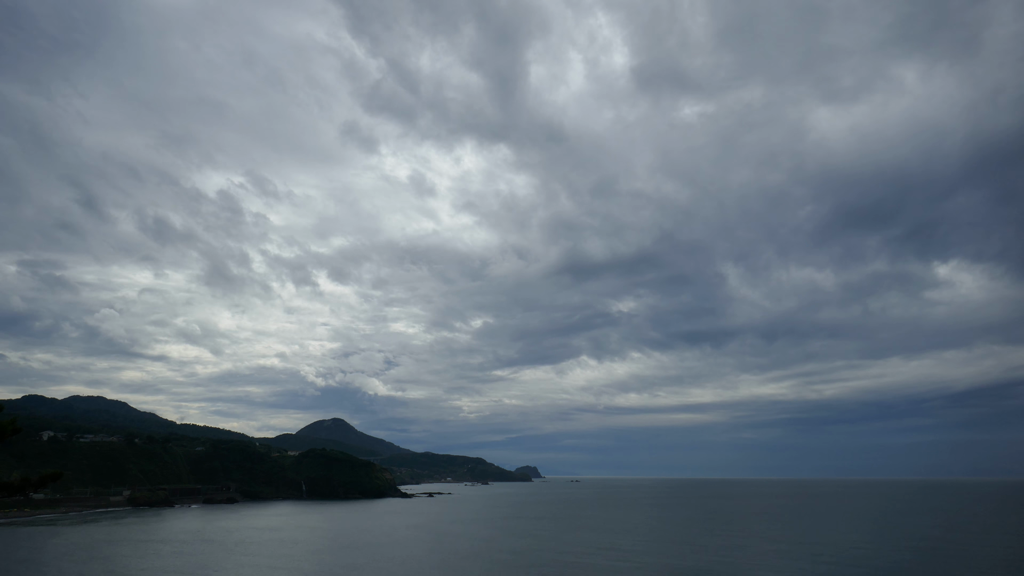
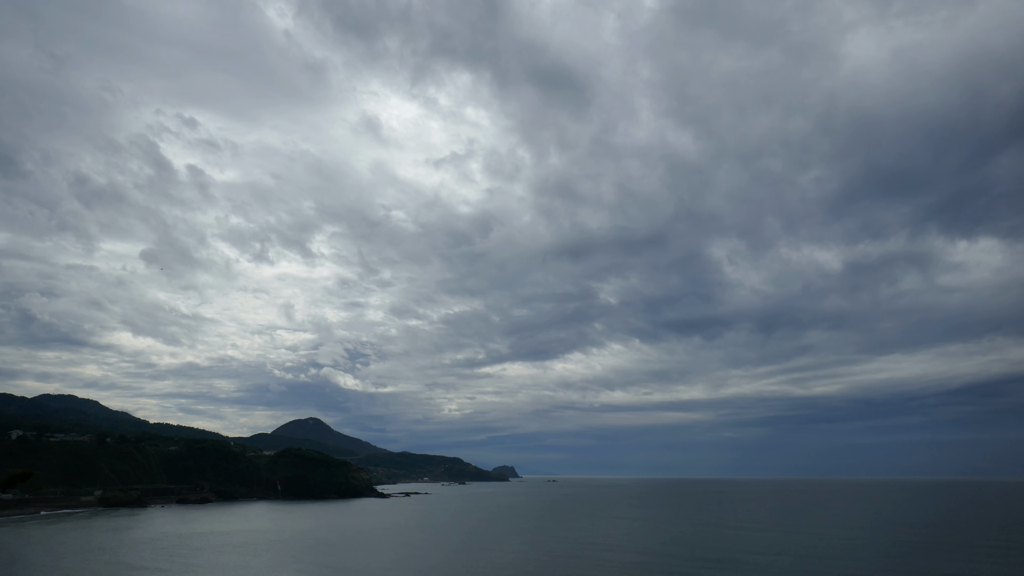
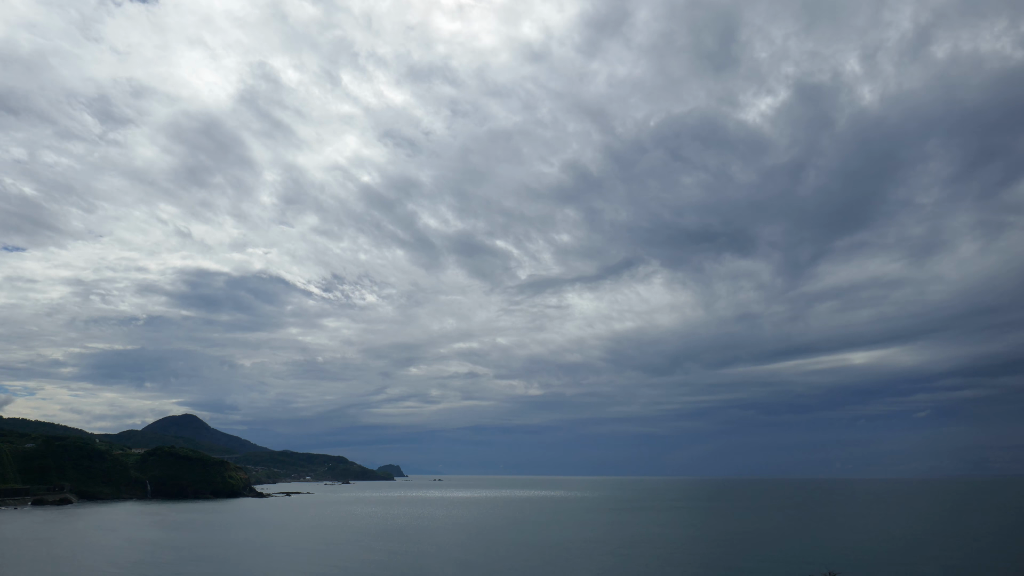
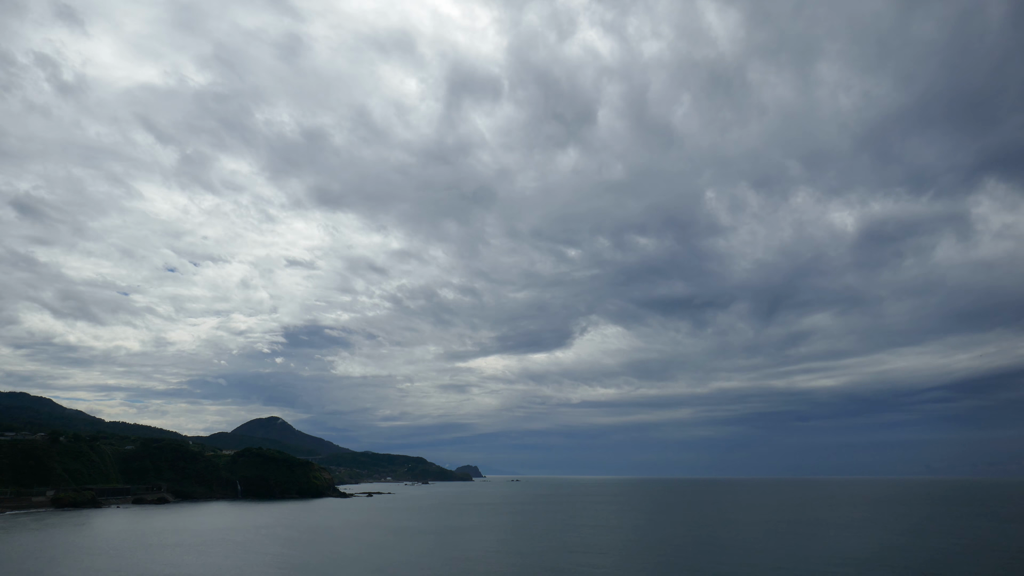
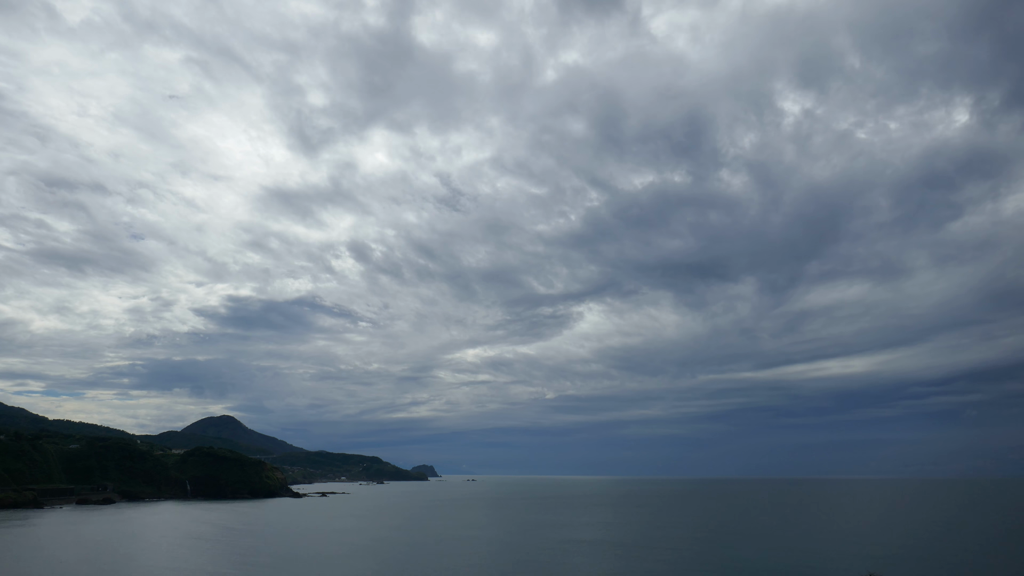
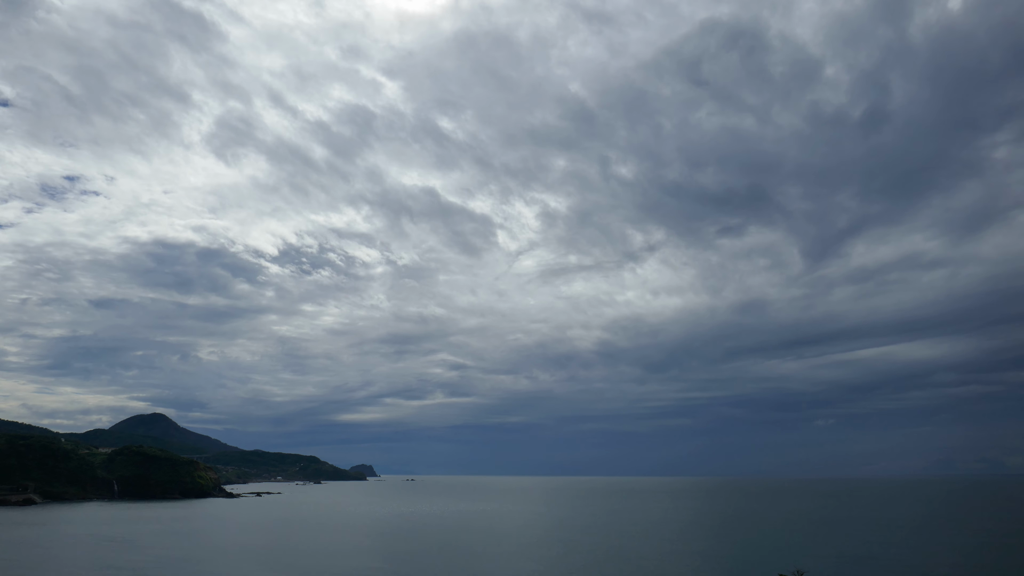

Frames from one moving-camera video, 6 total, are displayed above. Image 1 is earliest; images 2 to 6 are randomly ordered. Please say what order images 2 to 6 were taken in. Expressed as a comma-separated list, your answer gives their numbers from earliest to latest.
2, 4, 5, 3, 6
